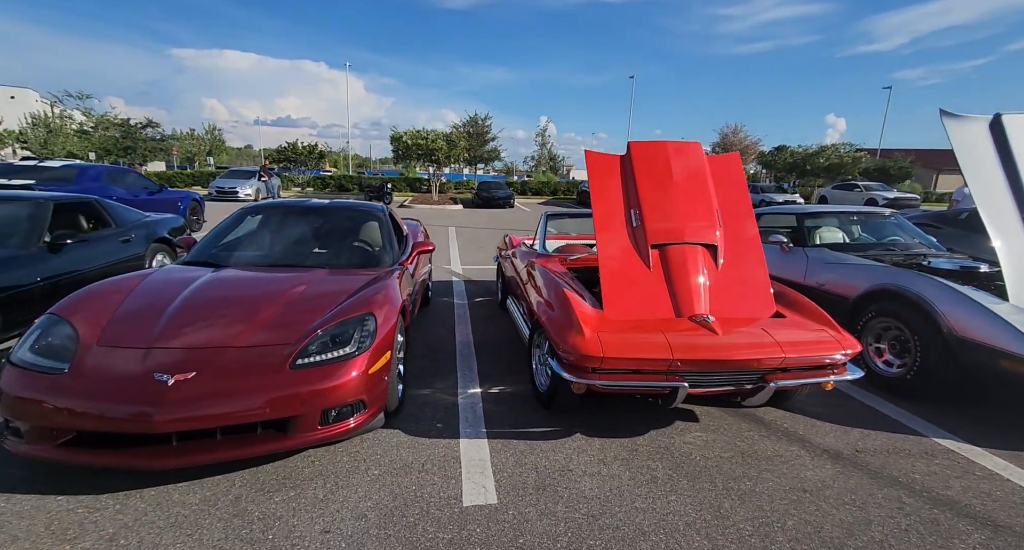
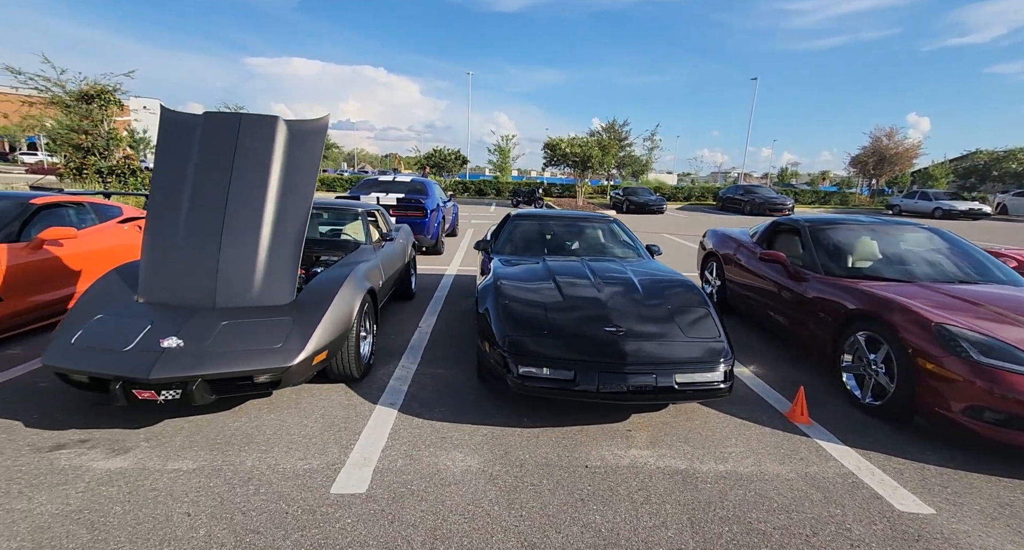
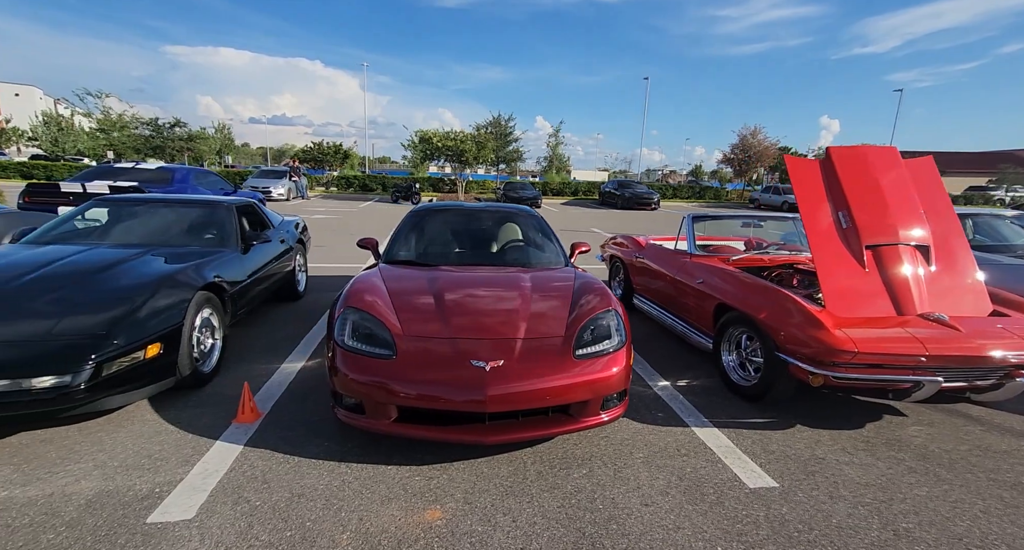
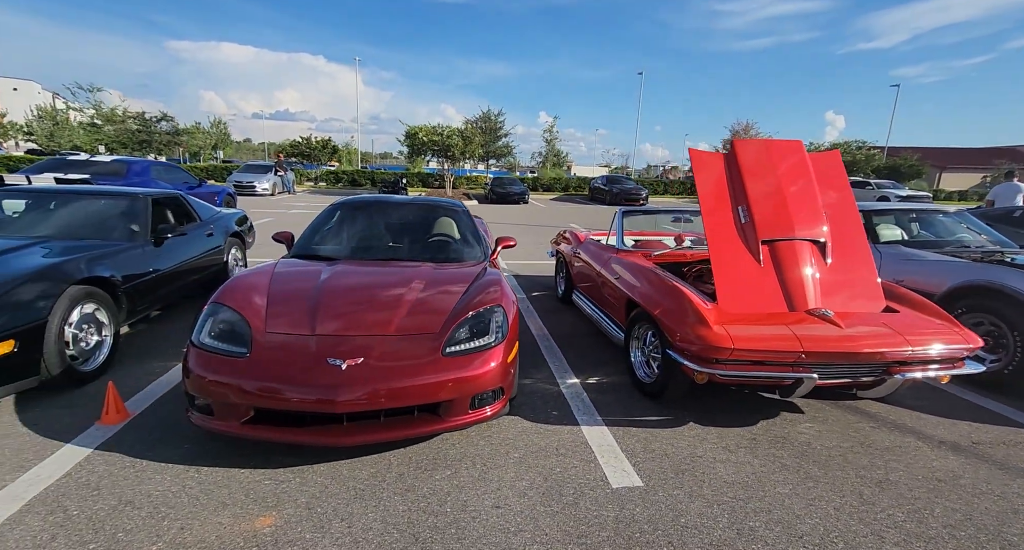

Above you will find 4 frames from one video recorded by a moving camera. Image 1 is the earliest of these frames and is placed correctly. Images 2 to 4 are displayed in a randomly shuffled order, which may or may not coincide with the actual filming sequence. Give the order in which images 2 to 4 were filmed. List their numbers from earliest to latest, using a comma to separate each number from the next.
4, 3, 2
